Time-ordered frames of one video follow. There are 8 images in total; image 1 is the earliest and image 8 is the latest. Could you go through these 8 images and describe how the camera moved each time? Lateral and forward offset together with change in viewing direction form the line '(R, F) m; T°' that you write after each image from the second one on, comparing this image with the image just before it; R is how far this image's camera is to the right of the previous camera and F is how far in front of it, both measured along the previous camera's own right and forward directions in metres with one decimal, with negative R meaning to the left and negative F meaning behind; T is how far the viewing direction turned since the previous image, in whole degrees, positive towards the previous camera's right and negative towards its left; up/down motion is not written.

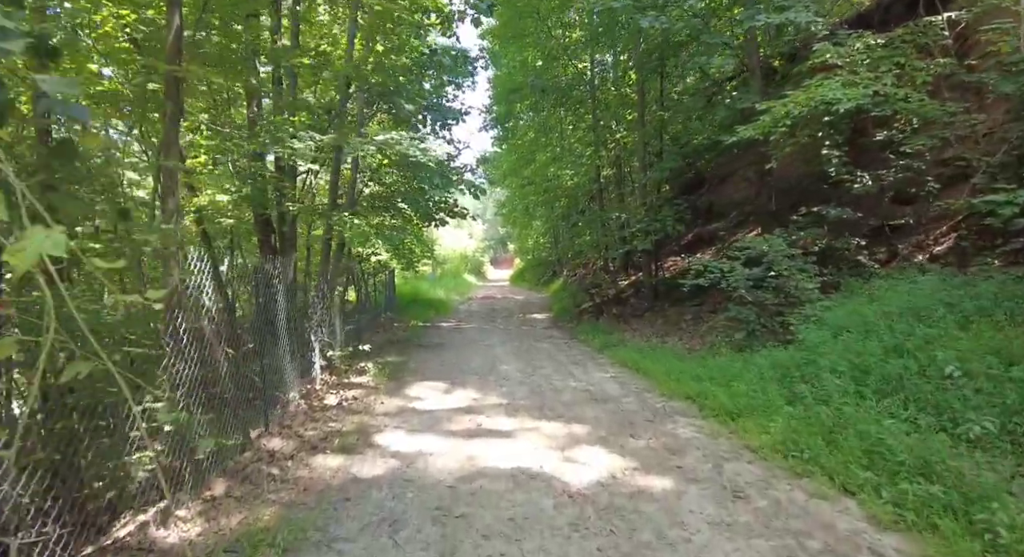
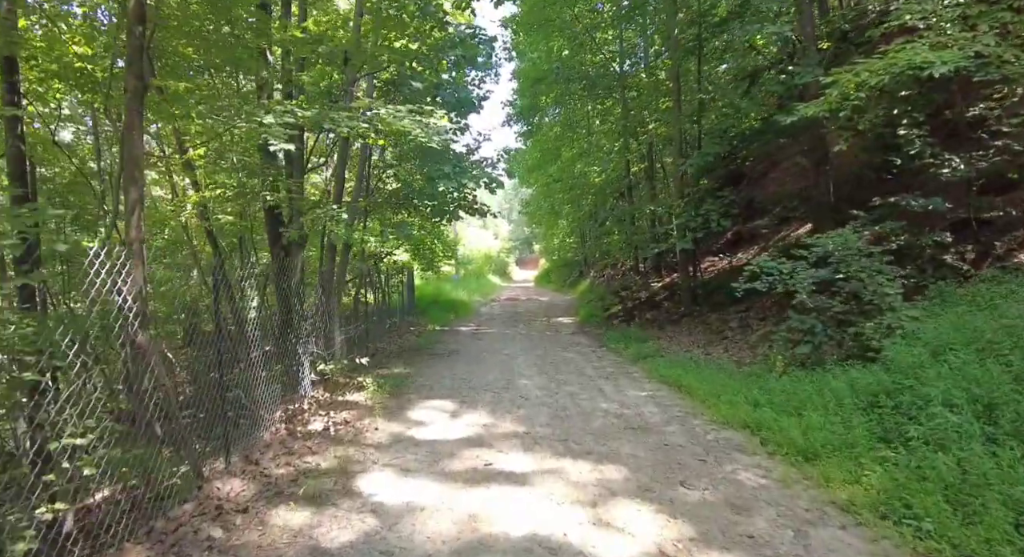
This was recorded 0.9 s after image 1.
(+0.1, +1.0) m; -3°
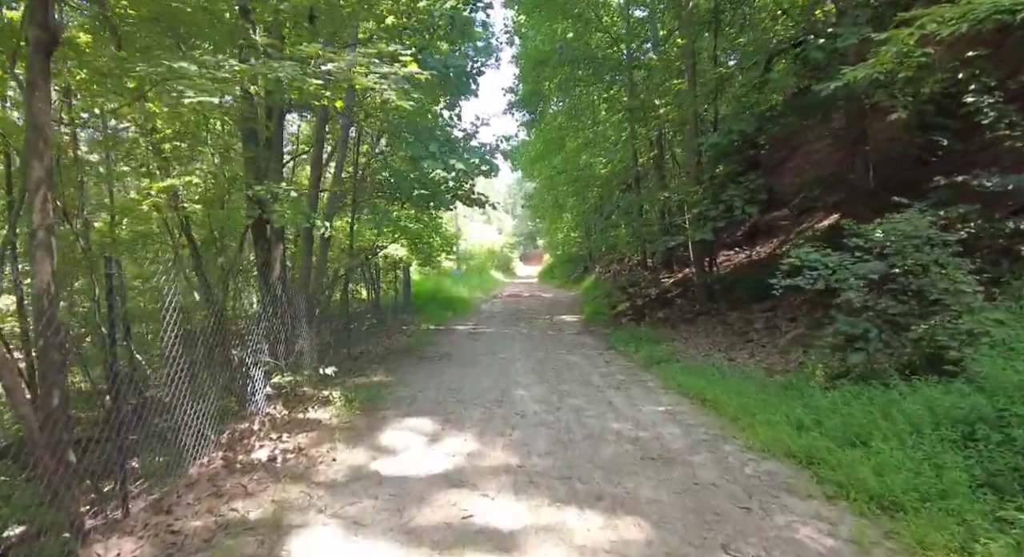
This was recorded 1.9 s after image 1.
(+0.1, +1.0) m; 0°
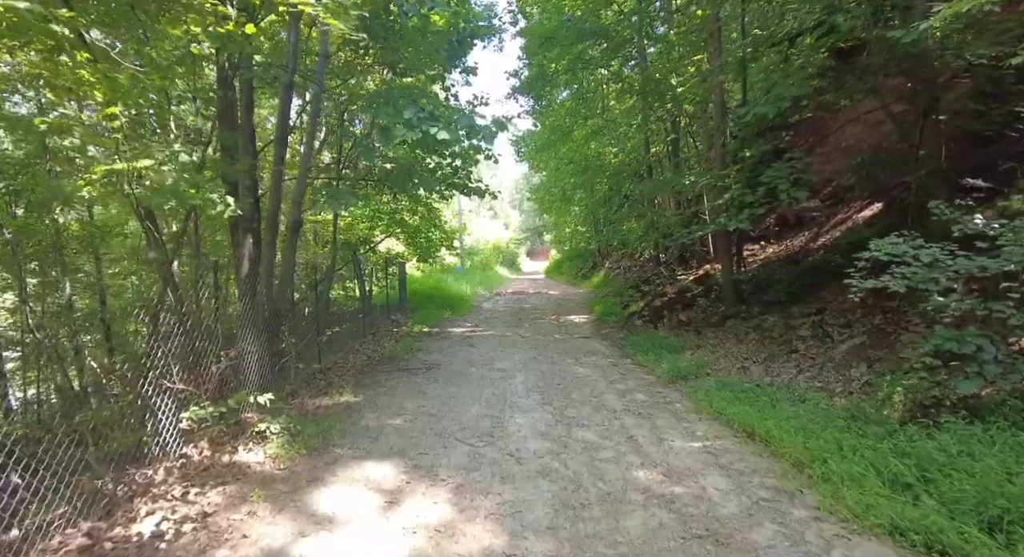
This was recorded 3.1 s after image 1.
(+0.1, +1.2) m; -1°
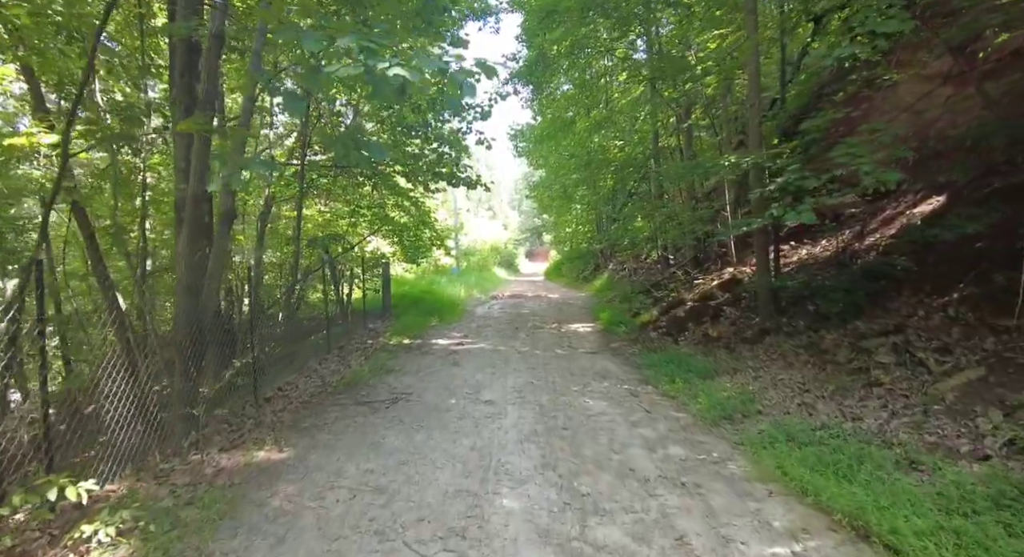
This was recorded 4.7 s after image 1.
(+0.1, +1.6) m; 0°
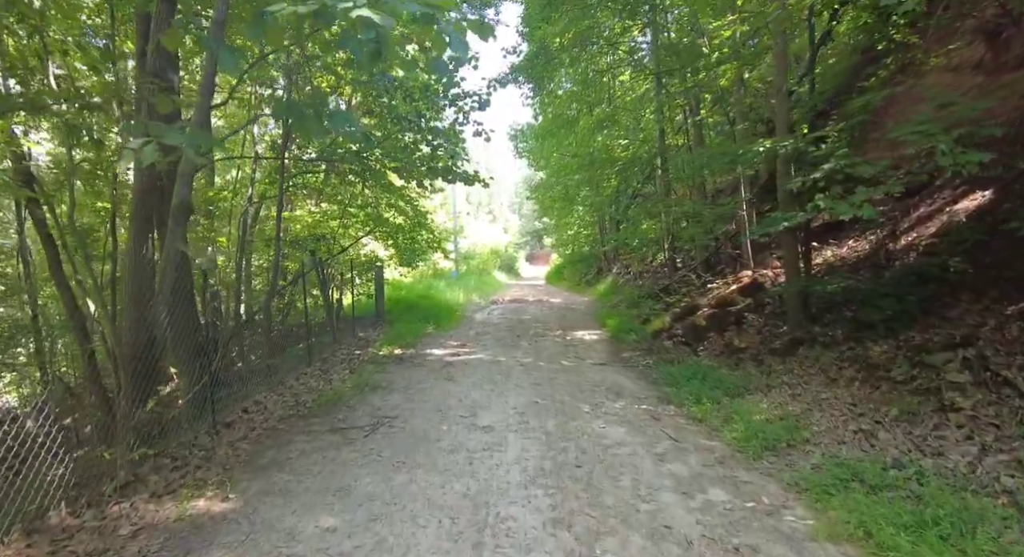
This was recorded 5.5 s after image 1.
(0.0, +0.8) m; 0°
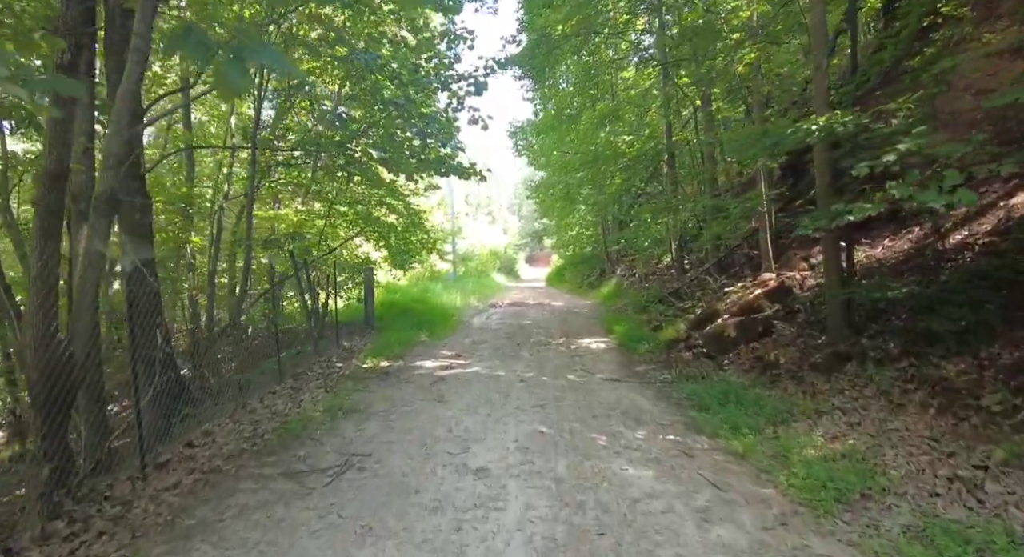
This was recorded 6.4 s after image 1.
(0.0, +0.9) m; 0°
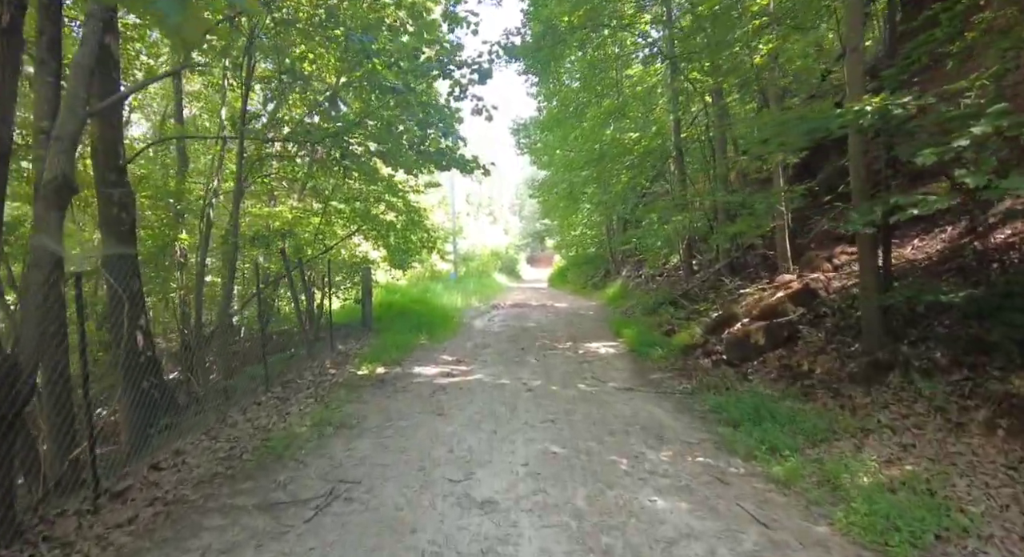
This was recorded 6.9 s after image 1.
(-0.1, +0.5) m; 0°
